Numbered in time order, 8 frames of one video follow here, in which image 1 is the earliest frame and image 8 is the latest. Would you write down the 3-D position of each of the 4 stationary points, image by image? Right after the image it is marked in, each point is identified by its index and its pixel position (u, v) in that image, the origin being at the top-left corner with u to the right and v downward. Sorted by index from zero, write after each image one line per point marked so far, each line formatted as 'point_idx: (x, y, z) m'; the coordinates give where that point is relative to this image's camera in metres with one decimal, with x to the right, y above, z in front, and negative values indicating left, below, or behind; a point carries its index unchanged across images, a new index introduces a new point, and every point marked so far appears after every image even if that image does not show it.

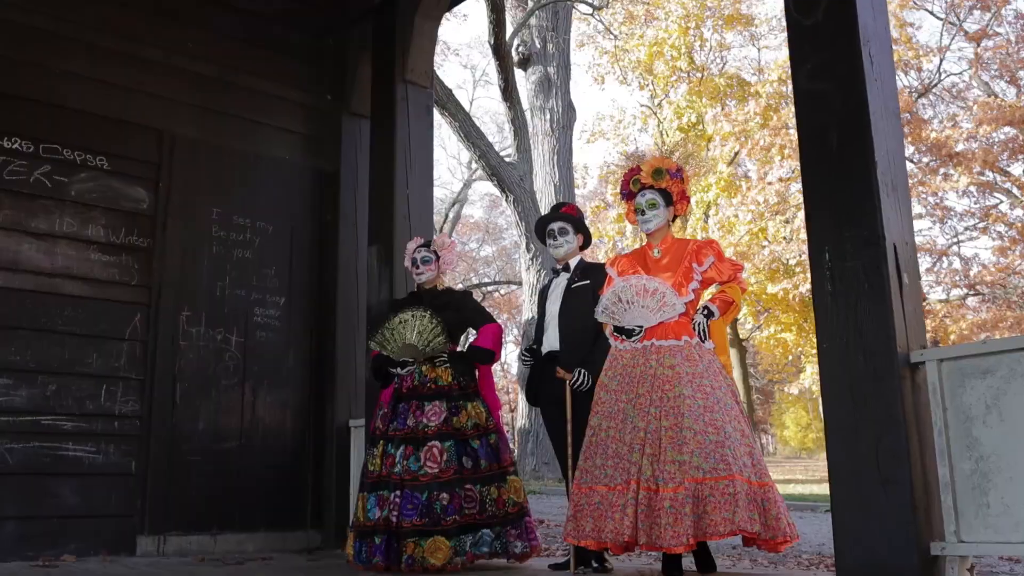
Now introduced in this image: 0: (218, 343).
0: (-1.4, -0.3, +4.7) m
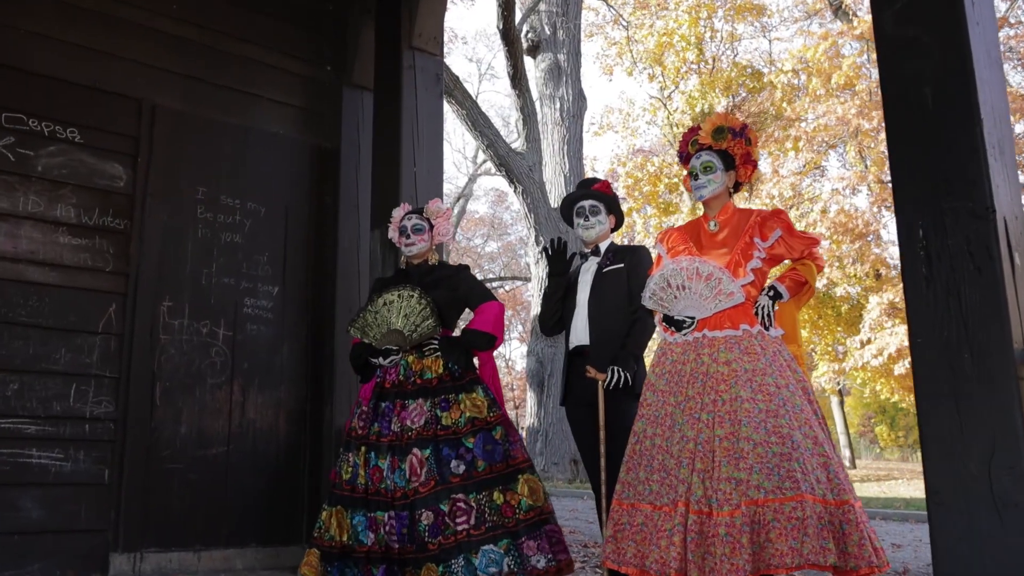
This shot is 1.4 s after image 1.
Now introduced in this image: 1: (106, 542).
0: (-1.3, -0.2, +4.2) m
1: (-1.5, -1.0, +3.8) m
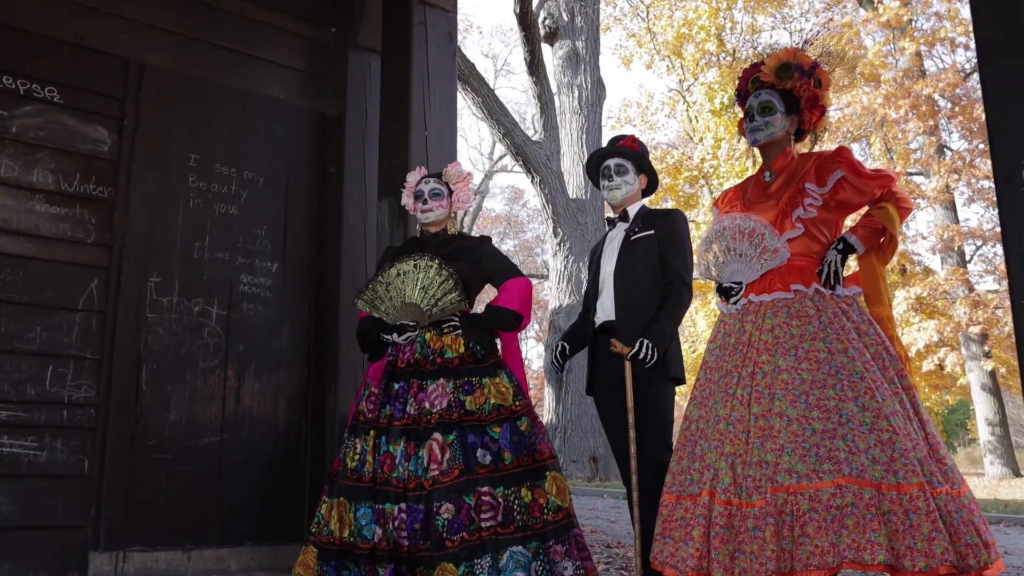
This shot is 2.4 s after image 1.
0: (-1.2, -0.1, +3.9) m
1: (-1.5, -0.9, +3.5) m
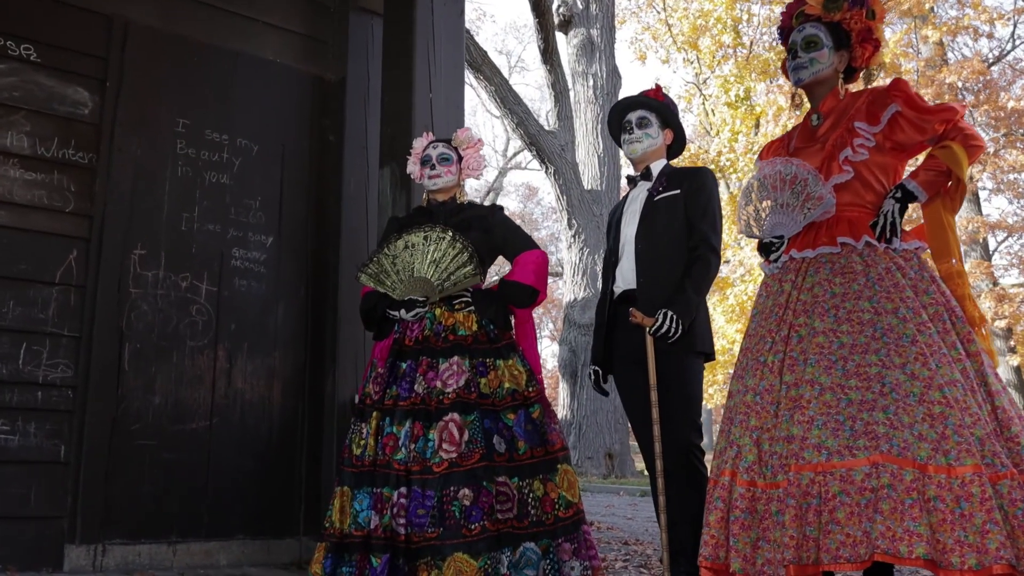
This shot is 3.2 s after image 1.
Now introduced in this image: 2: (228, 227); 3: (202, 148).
0: (-1.2, 0.0, +3.6) m
1: (-1.4, -0.8, +3.2) m
2: (-1.1, +0.2, +3.7) m
3: (-1.2, +0.5, +3.7) m
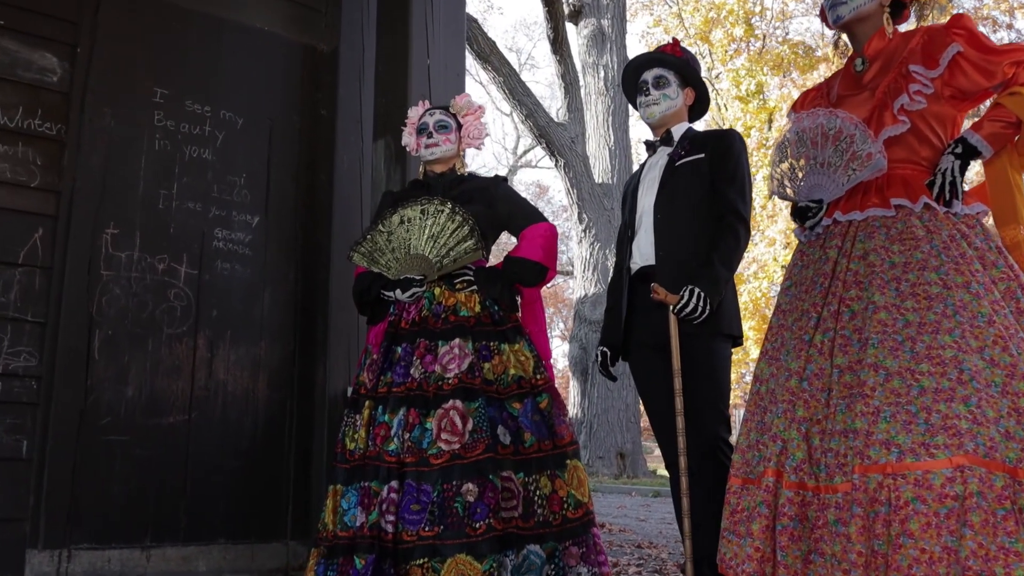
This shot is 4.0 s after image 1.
0: (-1.2, 0.0, +3.3) m
1: (-1.4, -0.7, +2.9) m
2: (-1.0, +0.3, +3.5) m
3: (-1.1, +0.6, +3.5) m
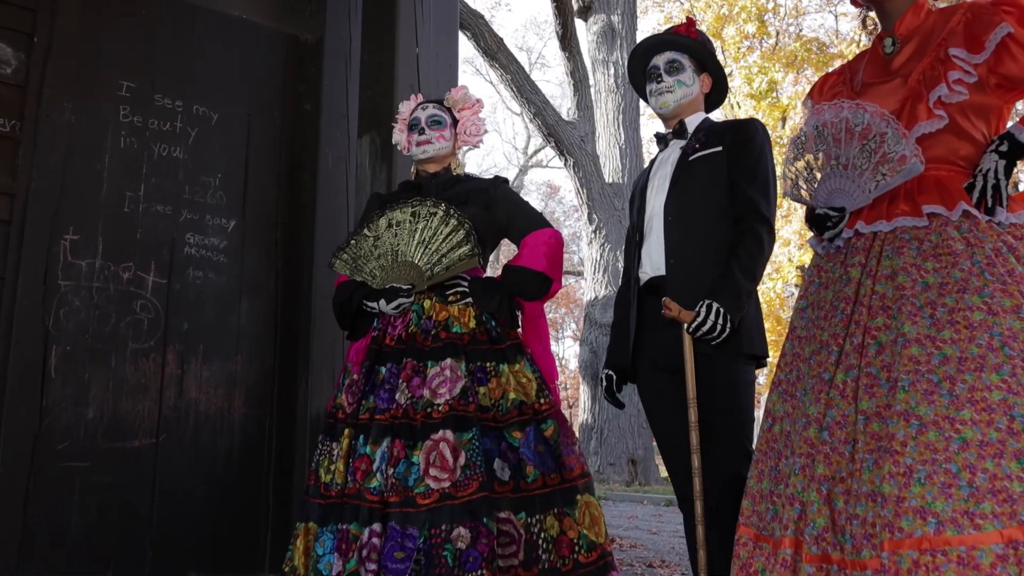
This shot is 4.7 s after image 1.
0: (-1.2, 0.0, +3.0) m
1: (-1.4, -0.7, +2.6) m
2: (-1.0, +0.3, +3.2) m
3: (-1.1, +0.5, +3.2) m
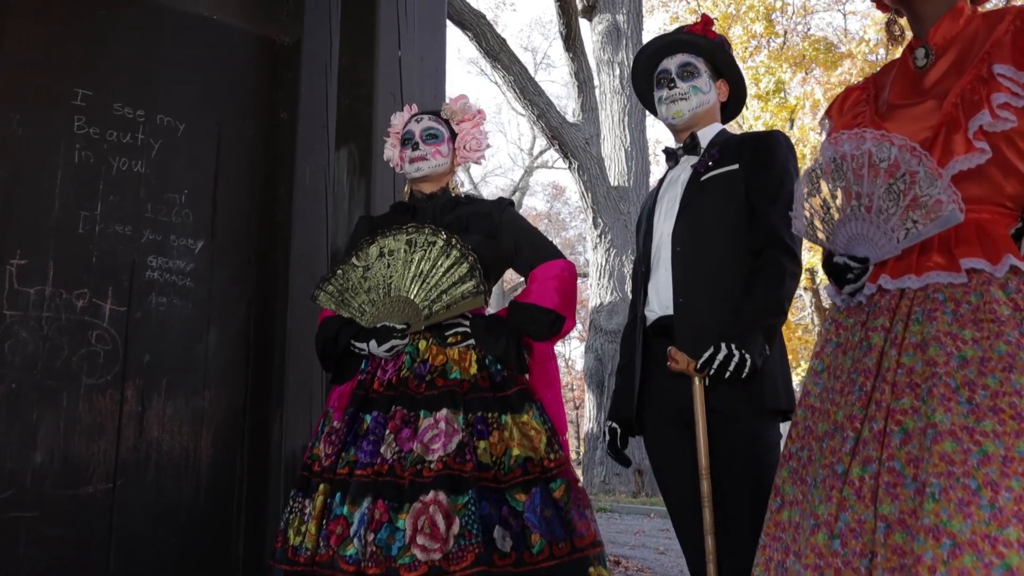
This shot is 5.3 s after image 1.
0: (-1.2, -0.1, +2.7) m
1: (-1.4, -0.8, +2.4) m
2: (-1.1, +0.2, +2.9) m
3: (-1.2, +0.5, +2.9) m
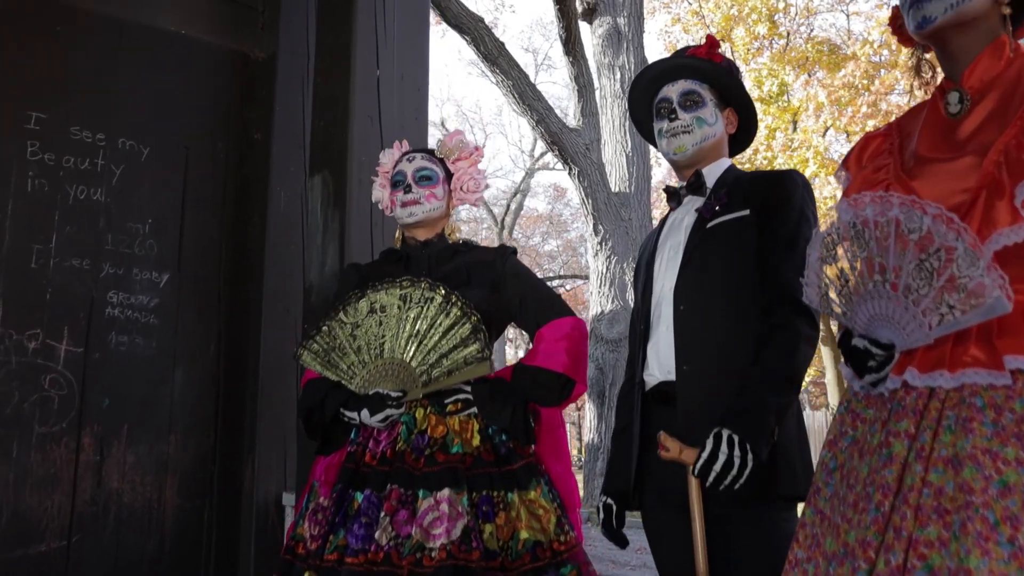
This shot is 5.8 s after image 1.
0: (-1.2, -0.2, +2.5) m
1: (-1.5, -0.9, +2.1) m
2: (-1.1, +0.1, +2.7) m
3: (-1.2, +0.4, +2.7) m
